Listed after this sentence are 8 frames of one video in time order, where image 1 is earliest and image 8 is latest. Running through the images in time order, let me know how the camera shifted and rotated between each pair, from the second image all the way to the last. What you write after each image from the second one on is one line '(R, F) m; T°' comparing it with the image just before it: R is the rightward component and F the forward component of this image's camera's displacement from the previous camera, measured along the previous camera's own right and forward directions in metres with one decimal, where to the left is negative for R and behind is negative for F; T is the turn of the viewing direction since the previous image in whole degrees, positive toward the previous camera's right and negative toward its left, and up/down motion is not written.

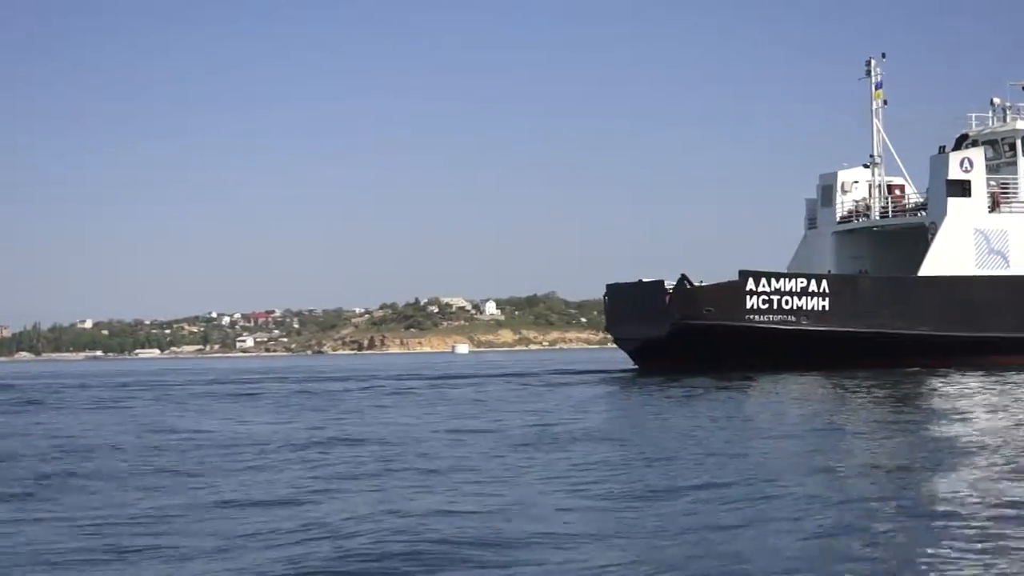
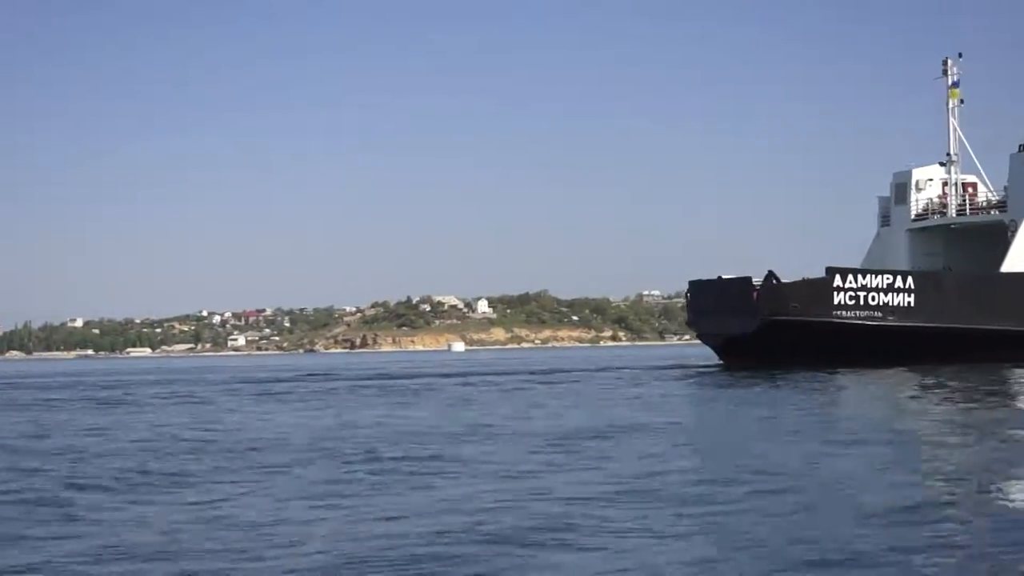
(-0.5, -0.1) m; 0°
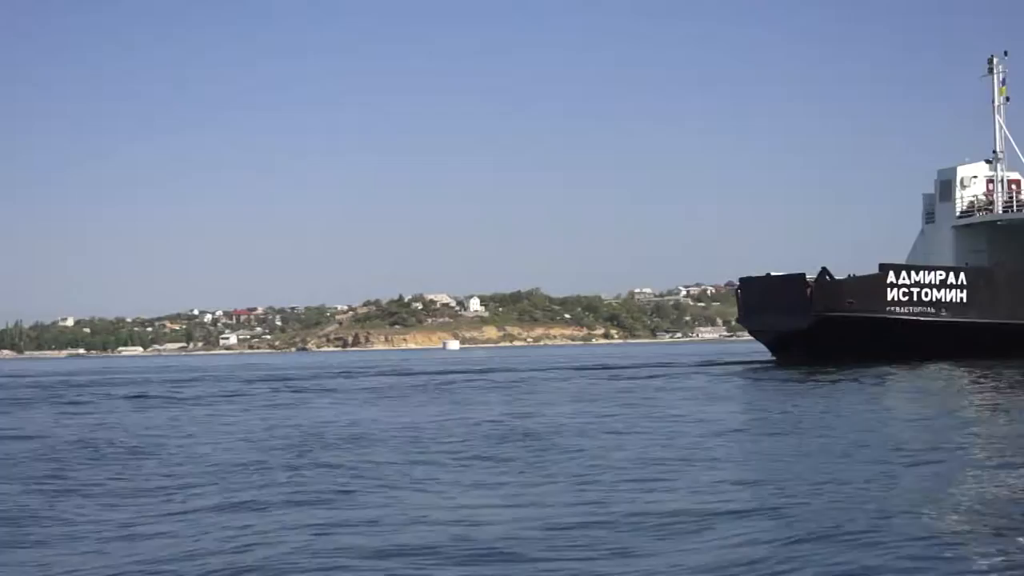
(-0.4, -0.1) m; 0°
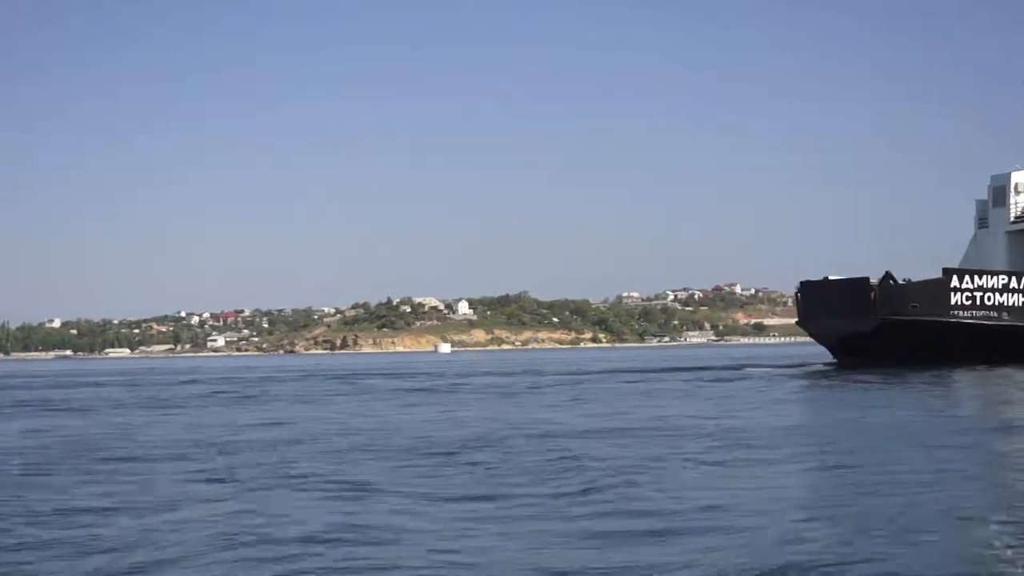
(-0.5, -0.1) m; +1°
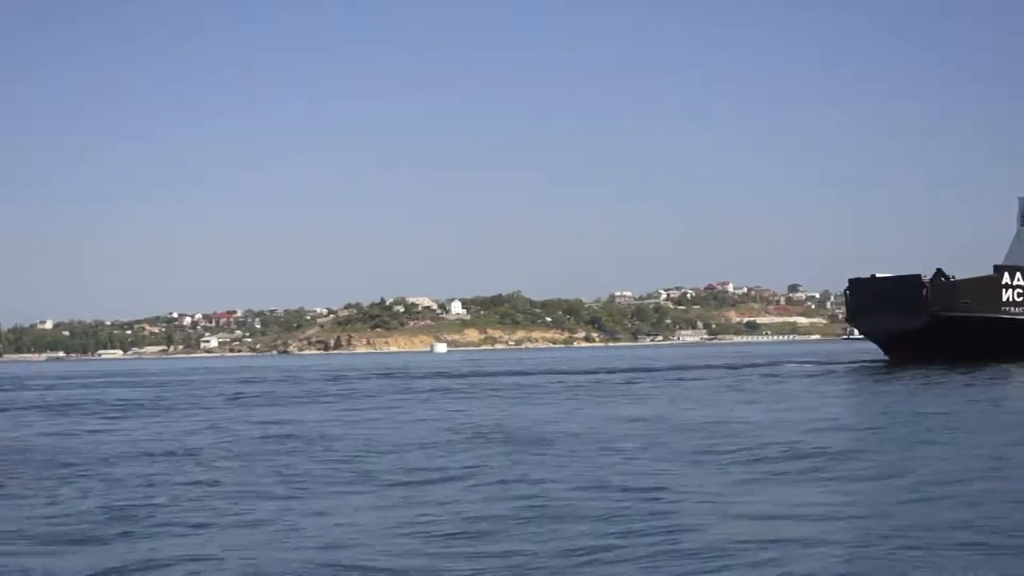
(-0.4, -0.1) m; 0°
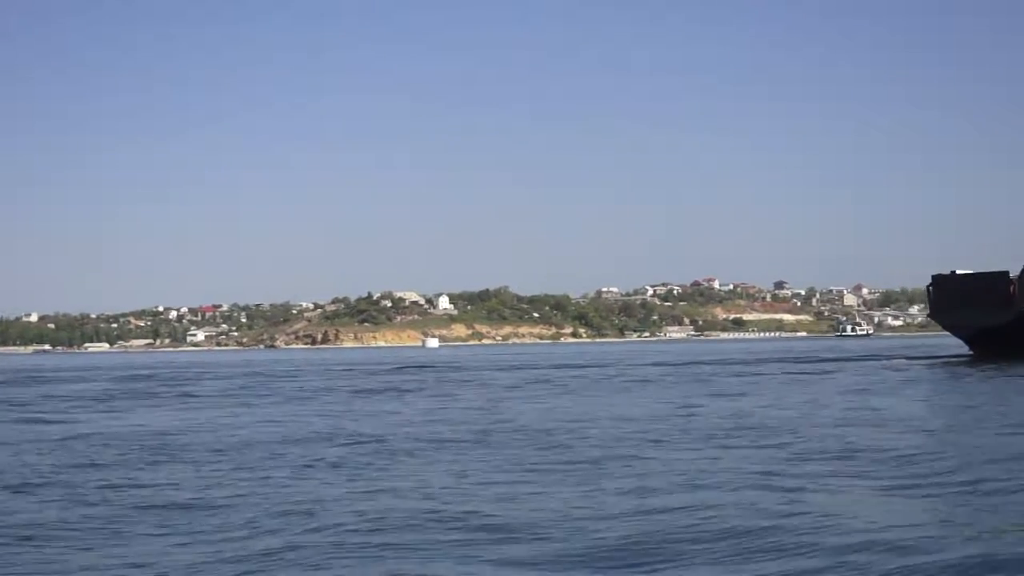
(-0.5, -1.6) m; +1°
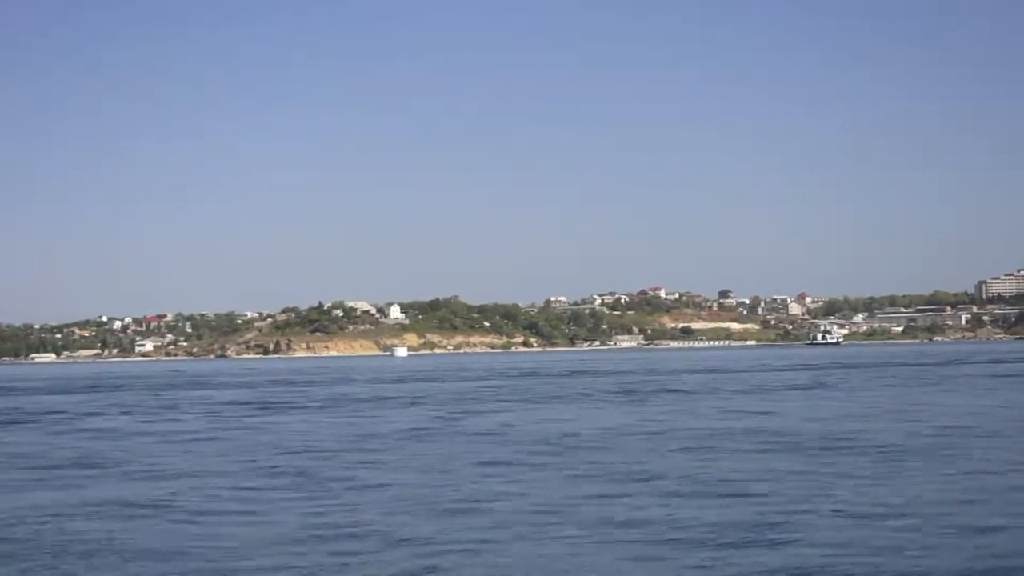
(-2.2, -3.5) m; +2°
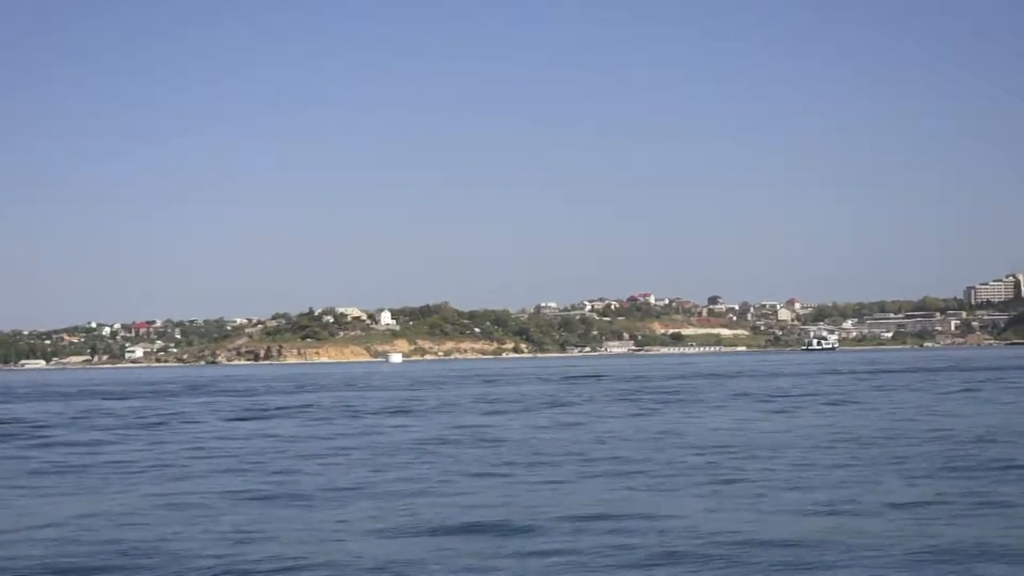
(-0.5, -1.0) m; 0°
